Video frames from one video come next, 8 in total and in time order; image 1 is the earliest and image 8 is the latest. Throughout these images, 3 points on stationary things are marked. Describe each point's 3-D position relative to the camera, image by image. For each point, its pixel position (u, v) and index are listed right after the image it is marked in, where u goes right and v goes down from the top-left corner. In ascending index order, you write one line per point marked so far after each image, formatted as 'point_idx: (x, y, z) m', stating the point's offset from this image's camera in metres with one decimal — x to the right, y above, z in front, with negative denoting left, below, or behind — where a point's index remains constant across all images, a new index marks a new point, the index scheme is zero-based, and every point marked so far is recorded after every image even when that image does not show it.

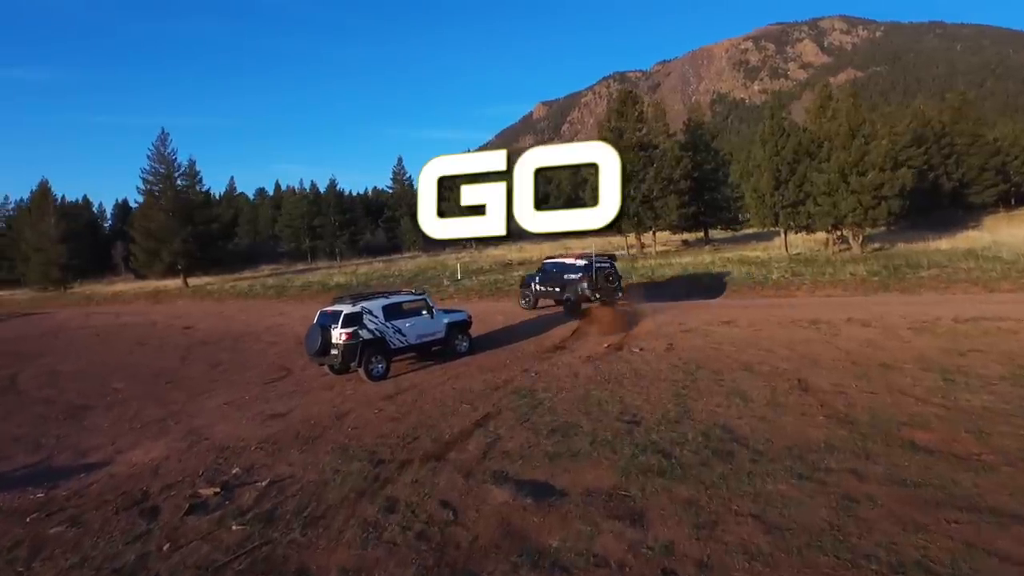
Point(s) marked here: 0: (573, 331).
0: (+1.6, -1.2, +17.5) m
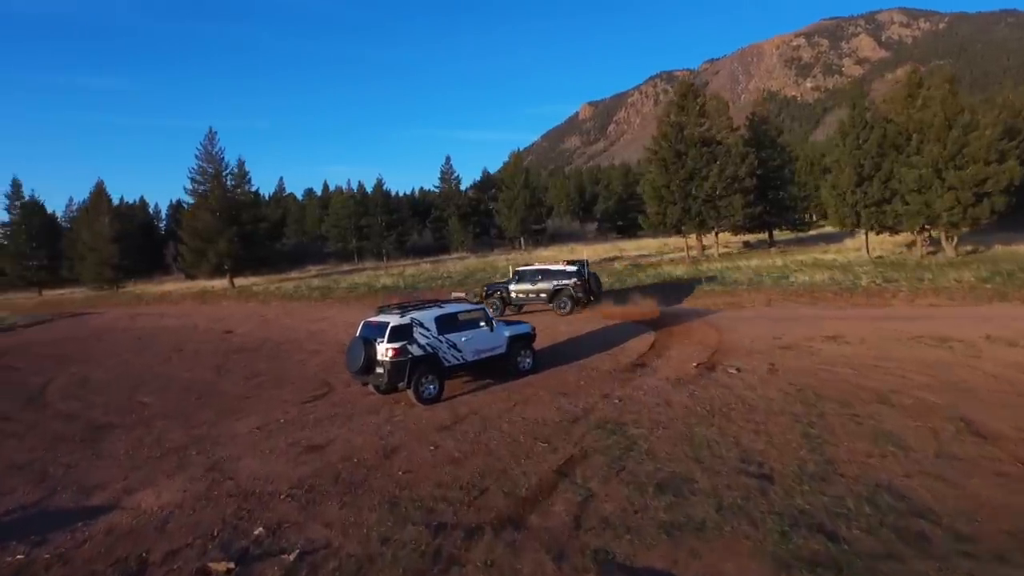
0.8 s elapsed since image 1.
0: (+3.1, -1.4, +15.3) m
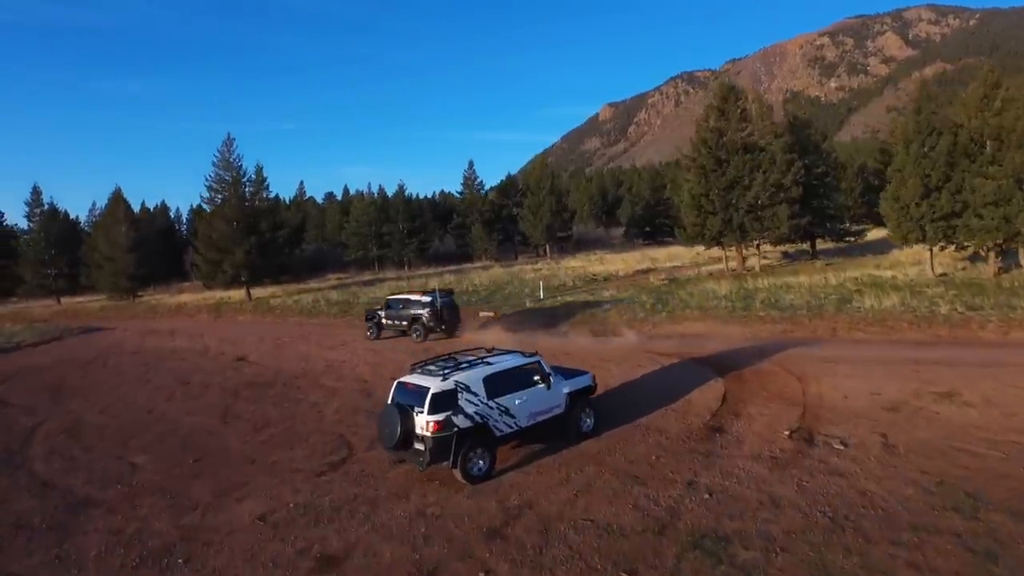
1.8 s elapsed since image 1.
0: (+4.0, -2.2, +13.1) m
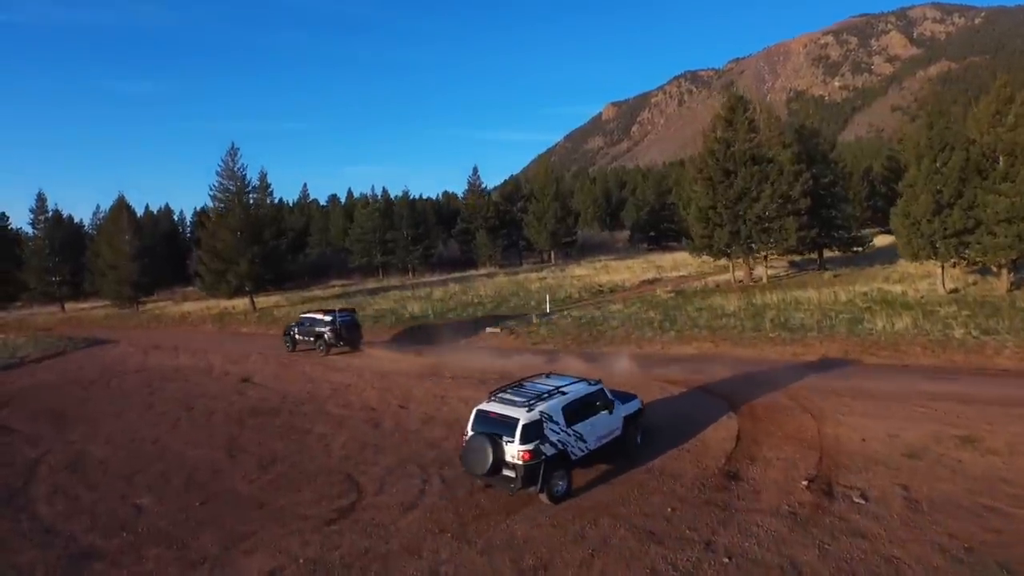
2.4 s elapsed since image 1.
0: (+4.2, -3.0, +12.8) m
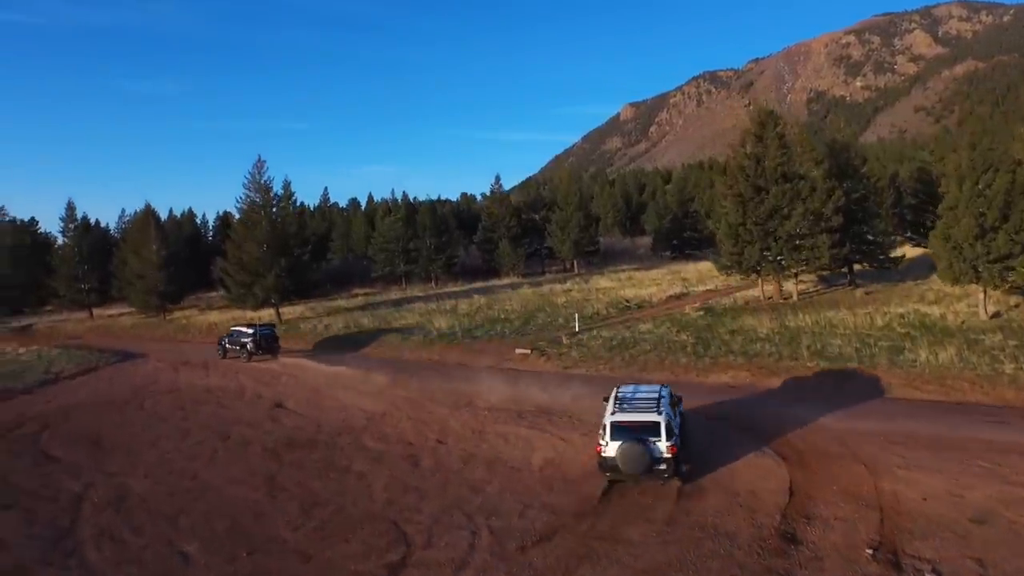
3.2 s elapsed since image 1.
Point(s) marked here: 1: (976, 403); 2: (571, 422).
0: (+5.1, -3.9, +12.5) m
1: (+13.0, -3.1, +18.9) m
2: (+1.6, -3.8, +18.9) m
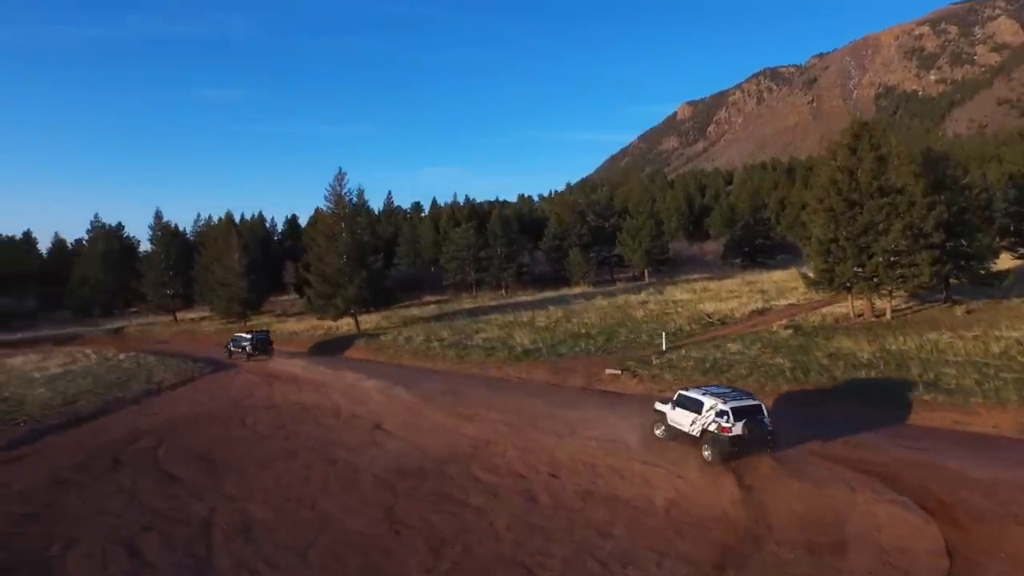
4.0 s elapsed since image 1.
0: (+7.6, -4.8, +11.8) m
1: (+15.9, -4.1, +17.6) m
2: (+4.6, -4.7, +18.4) m
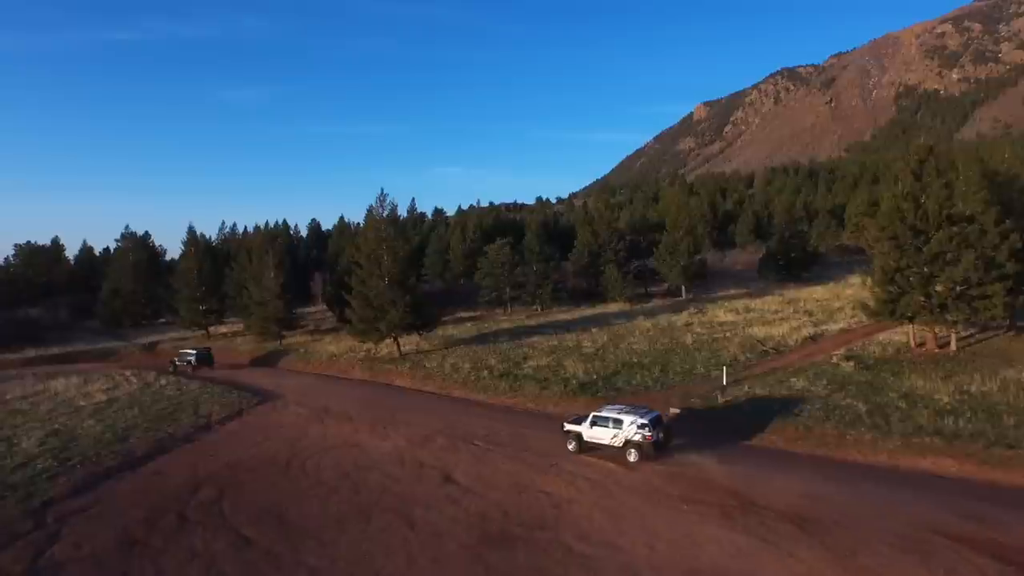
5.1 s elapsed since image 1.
0: (+9.9, -6.4, +10.7) m
1: (+18.3, -5.7, +16.4) m
2: (+7.0, -6.3, +17.4) m
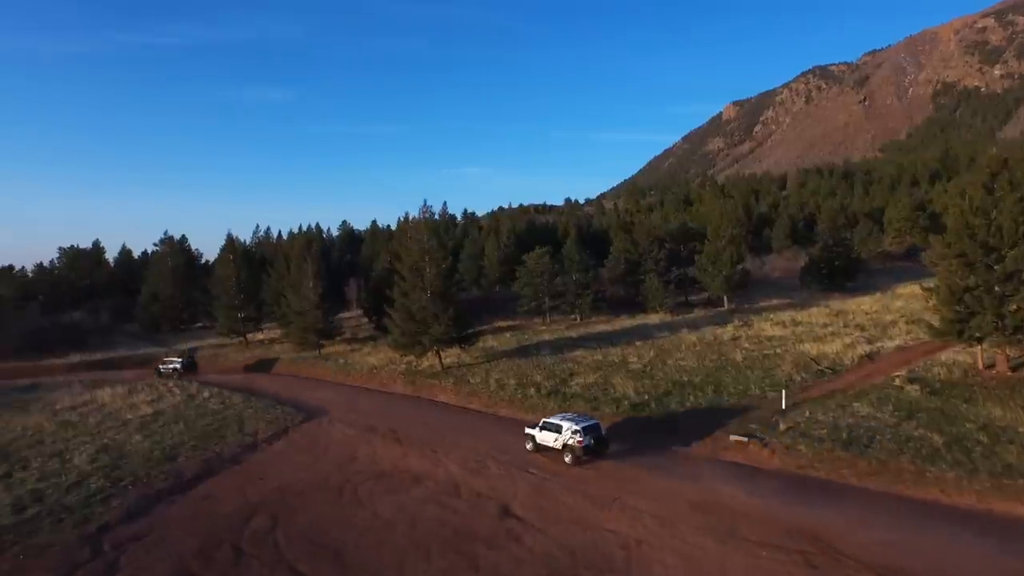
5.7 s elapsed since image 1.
0: (+11.4, -7.3, +9.4) m
1: (+20.0, -6.7, +14.8) m
2: (+8.8, -7.2, +16.2) m
